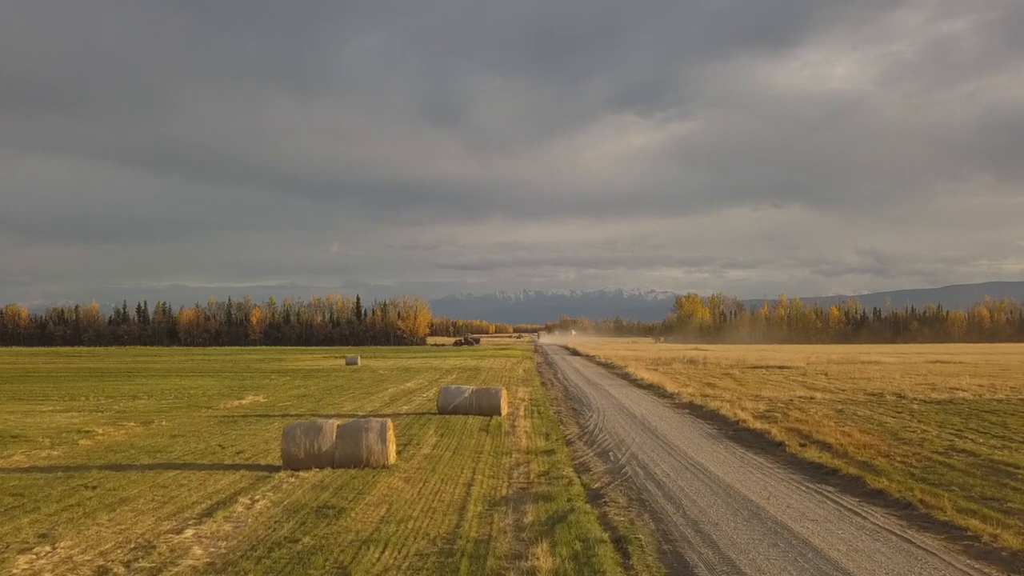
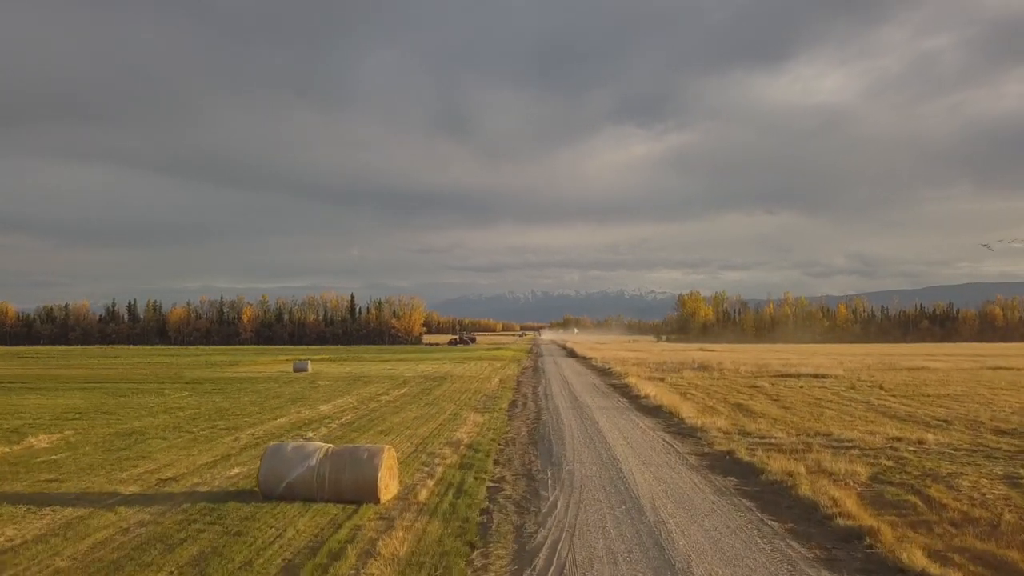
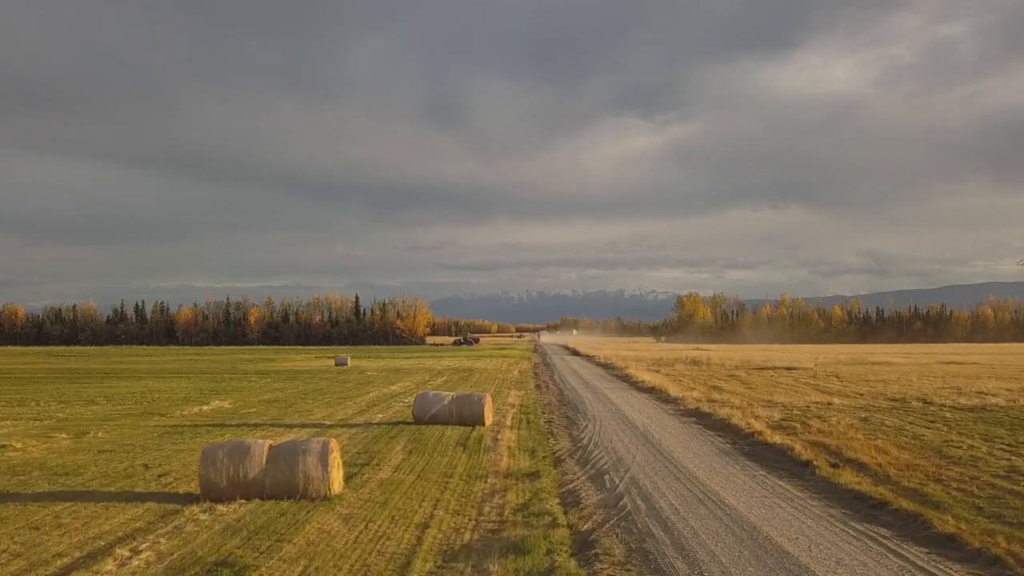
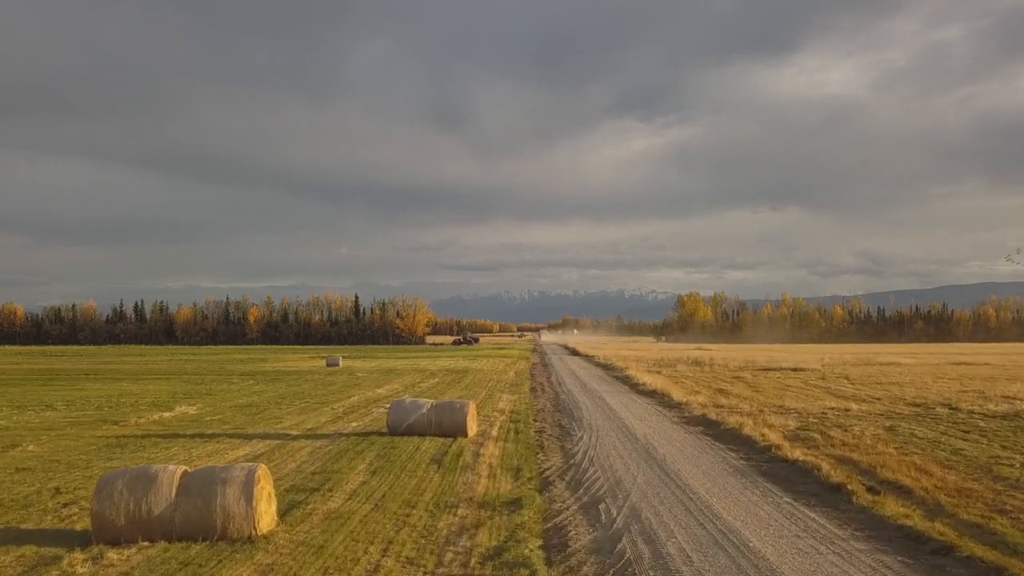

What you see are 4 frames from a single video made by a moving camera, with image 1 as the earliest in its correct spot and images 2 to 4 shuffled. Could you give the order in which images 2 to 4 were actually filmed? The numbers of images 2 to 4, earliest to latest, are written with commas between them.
3, 4, 2
